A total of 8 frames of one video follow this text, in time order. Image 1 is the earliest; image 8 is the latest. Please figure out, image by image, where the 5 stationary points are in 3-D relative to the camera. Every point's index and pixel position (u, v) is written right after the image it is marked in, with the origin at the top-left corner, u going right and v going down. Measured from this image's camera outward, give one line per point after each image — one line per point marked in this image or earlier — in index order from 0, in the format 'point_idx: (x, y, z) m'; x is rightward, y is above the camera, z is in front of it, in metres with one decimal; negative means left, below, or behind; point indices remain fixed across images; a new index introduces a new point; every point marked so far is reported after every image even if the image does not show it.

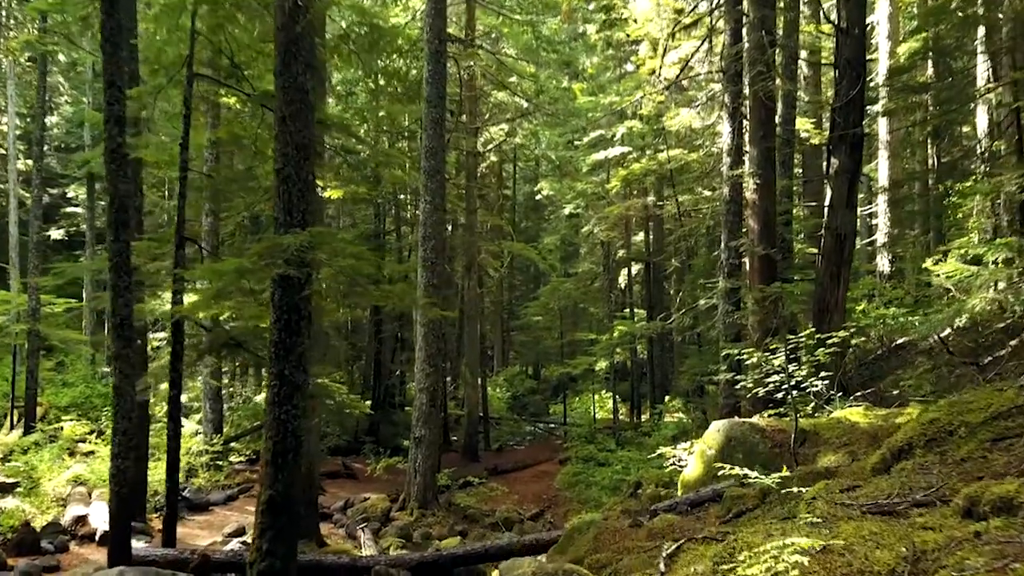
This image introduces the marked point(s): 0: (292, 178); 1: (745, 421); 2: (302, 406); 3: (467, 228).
0: (-1.7, +0.8, +6.0) m
1: (+2.2, -1.3, +7.5) m
2: (-1.6, -0.9, +6.0) m
3: (-1.1, +1.5, +19.7) m
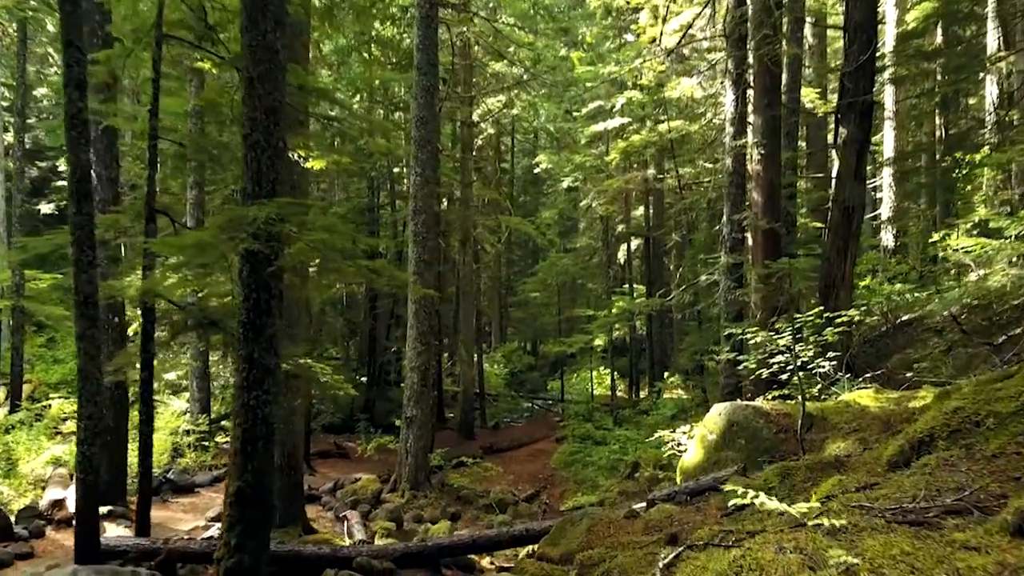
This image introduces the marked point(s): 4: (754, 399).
0: (-1.8, +1.0, +5.5) m
1: (+2.1, -1.1, +7.1) m
2: (-1.7, -0.7, +5.6) m
3: (-1.2, +2.1, +19.2) m
4: (+2.9, -1.3, +9.3) m
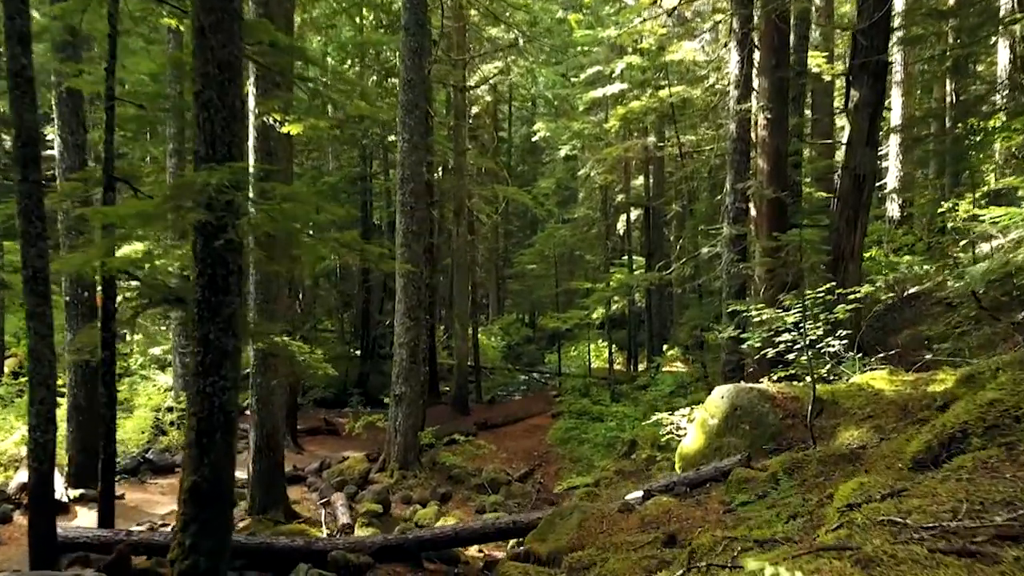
0: (-1.9, +1.2, +5.0) m
1: (+2.0, -0.8, +6.6) m
2: (-1.8, -0.6, +5.1) m
3: (-1.3, +2.7, +18.6) m
4: (+2.8, -1.0, +8.8) m
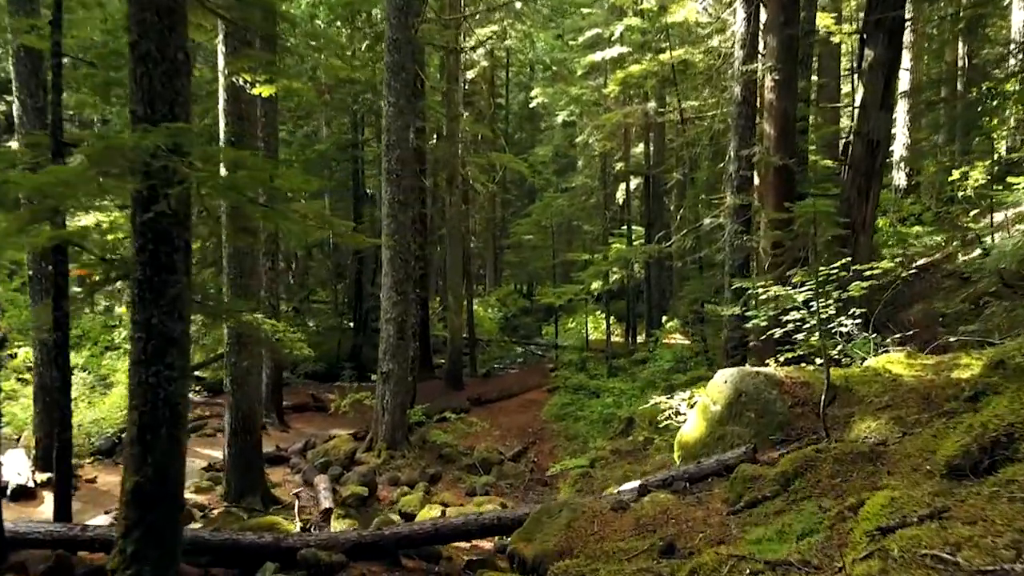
0: (-2.0, +1.3, +4.4) m
1: (+1.9, -0.6, +6.1) m
2: (-1.9, -0.4, +4.5) m
3: (-1.5, +3.4, +17.9) m
4: (+2.6, -0.7, +8.3) m
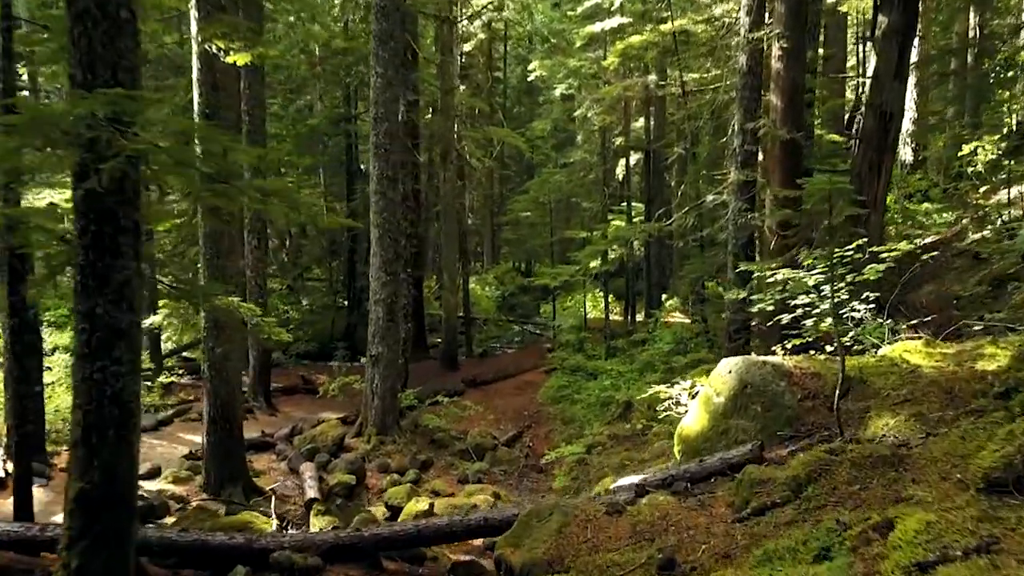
0: (-2.1, +1.4, +3.9) m
1: (+1.8, -0.5, +5.7) m
2: (-2.0, -0.4, +4.1) m
3: (-1.6, +3.9, +17.4) m
4: (+2.6, -0.6, +7.8) m
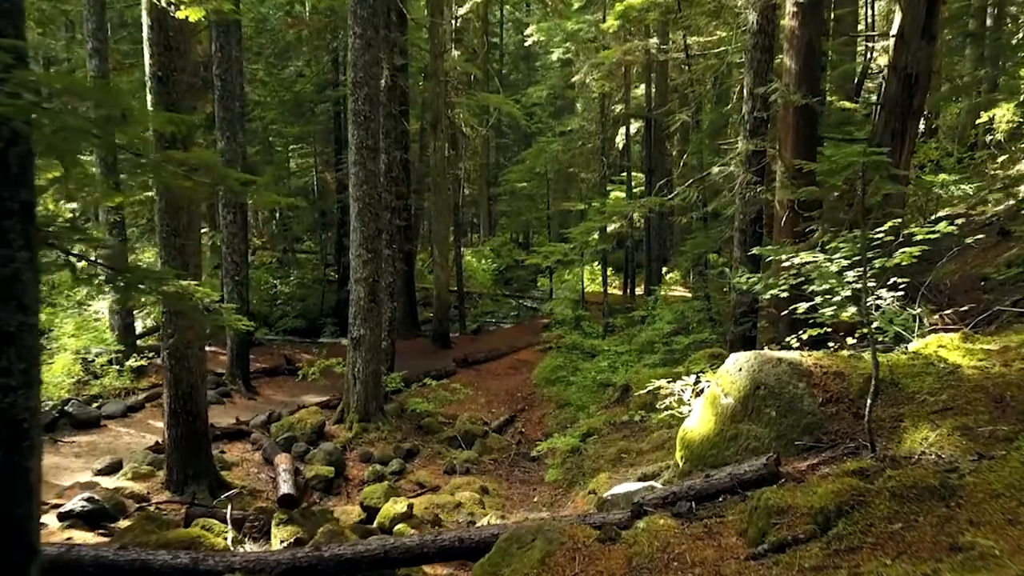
0: (-2.2, +1.4, +3.1) m
1: (+1.7, -0.4, +5.0) m
2: (-2.1, -0.3, +3.4) m
3: (-1.7, +4.4, +16.5) m
4: (+2.4, -0.4, +7.2) m
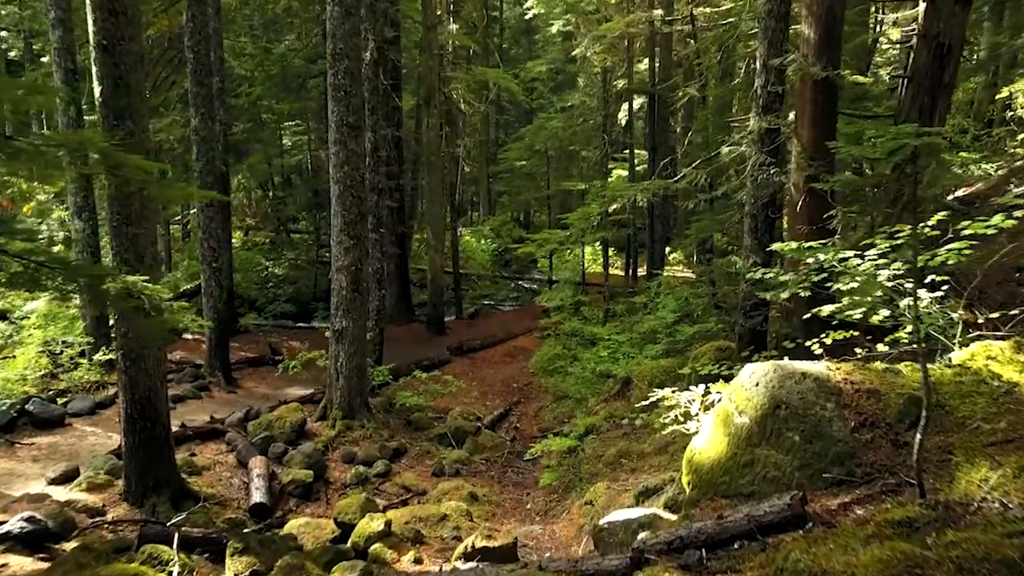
0: (-2.3, +1.3, +2.4) m
1: (+1.6, -0.5, +4.3) m
2: (-2.2, -0.4, +2.7) m
3: (-1.7, +4.7, +15.7) m
4: (+2.3, -0.3, +6.5) m
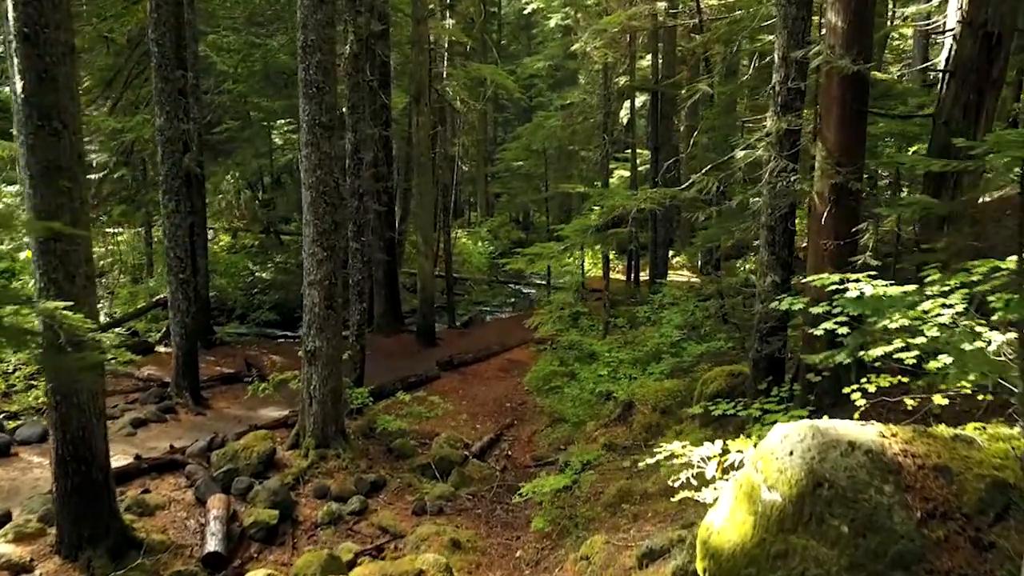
0: (-2.4, +1.1, +1.5) m
1: (+1.5, -0.7, +3.5) m
2: (-2.3, -0.6, +1.9) m
3: (-1.8, +4.6, +14.8) m
4: (+2.2, -0.5, +5.6) m
